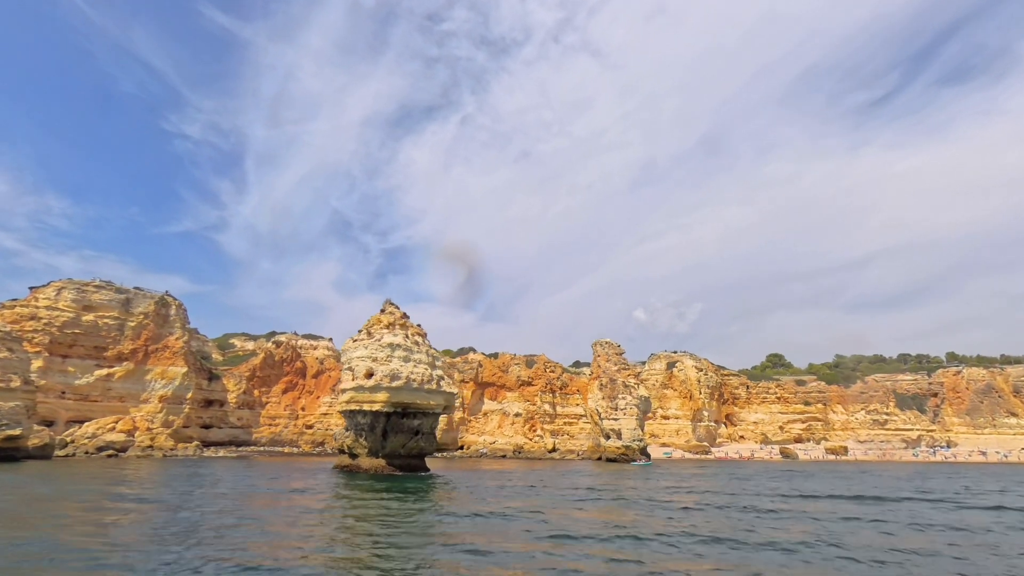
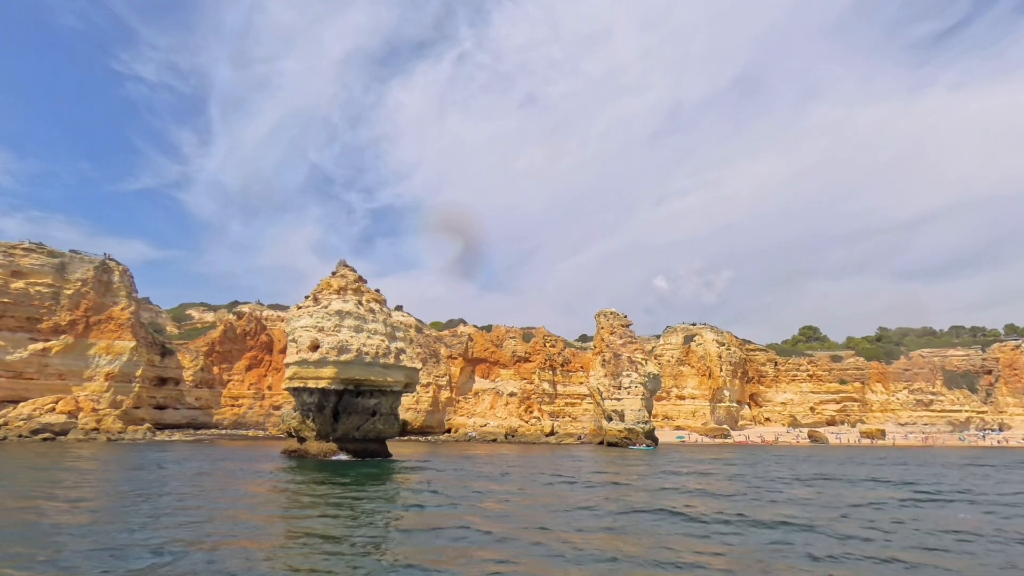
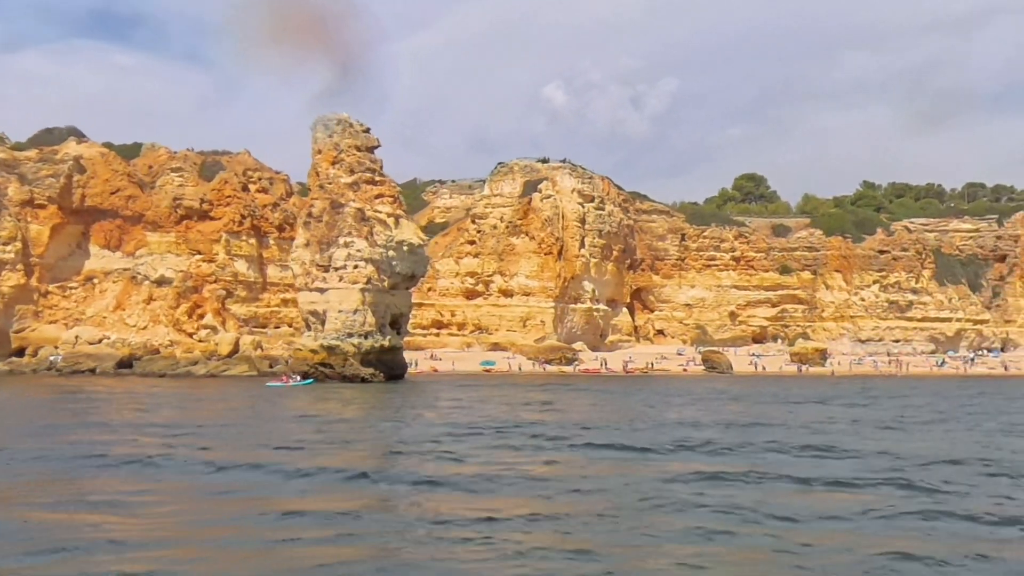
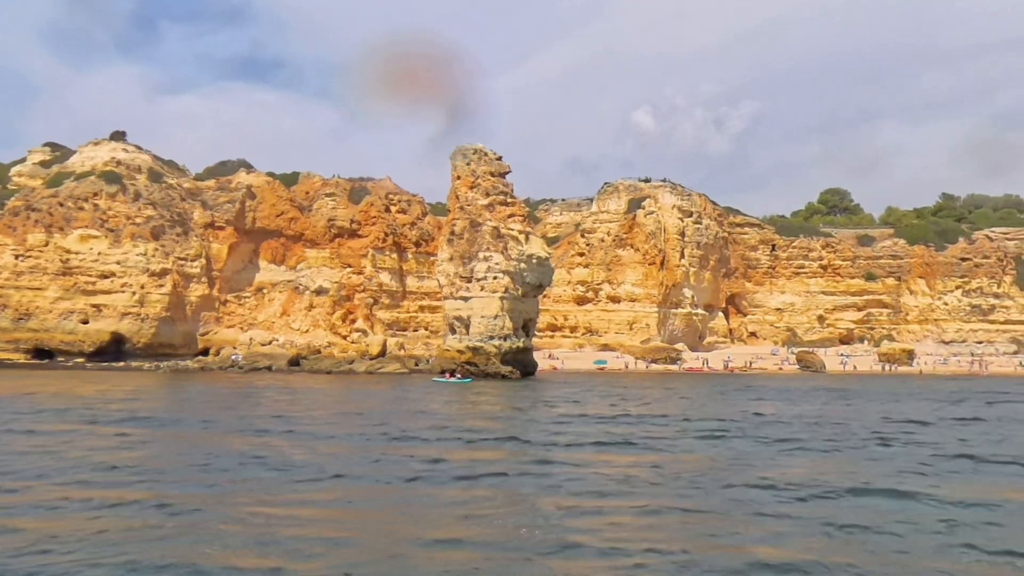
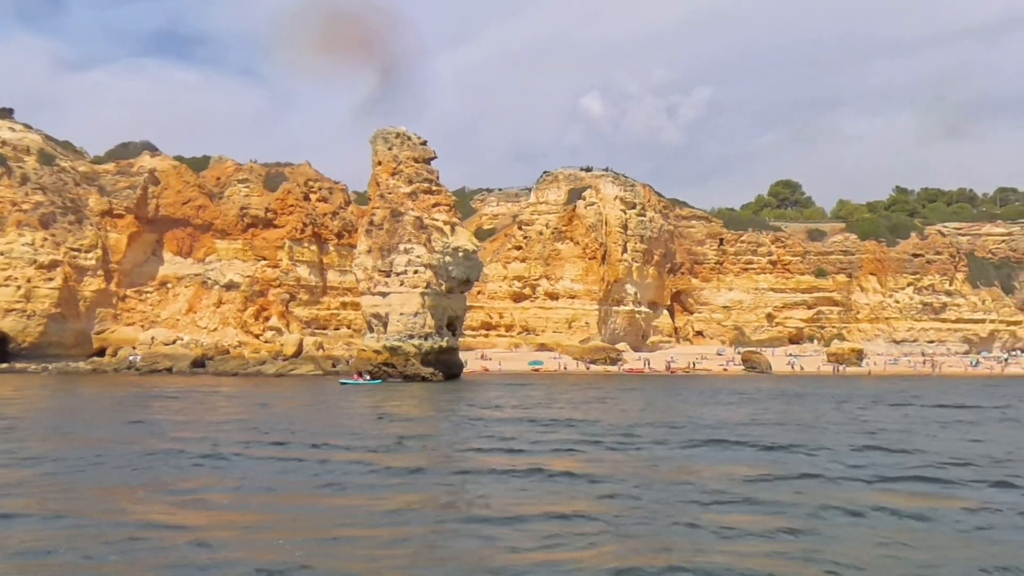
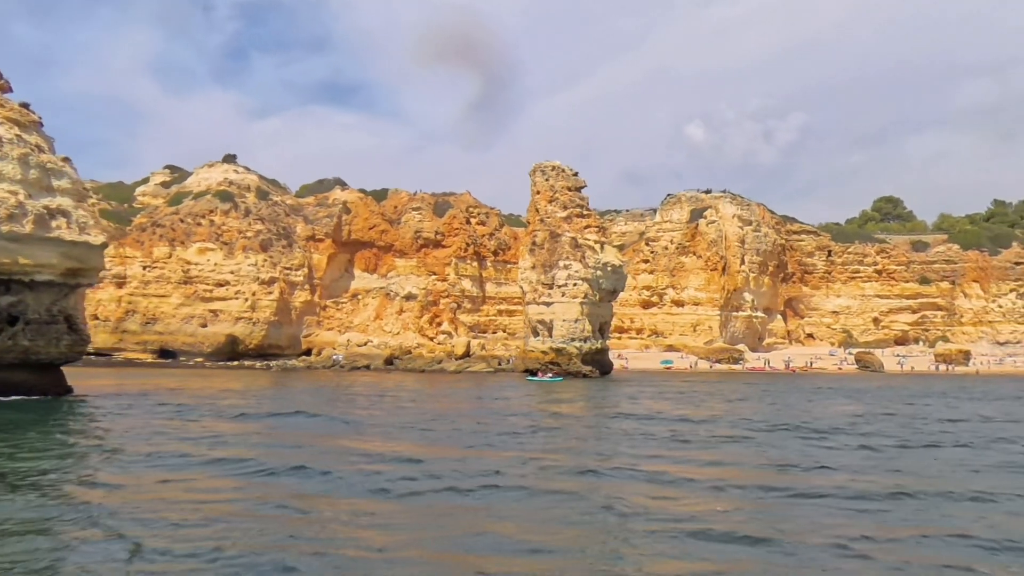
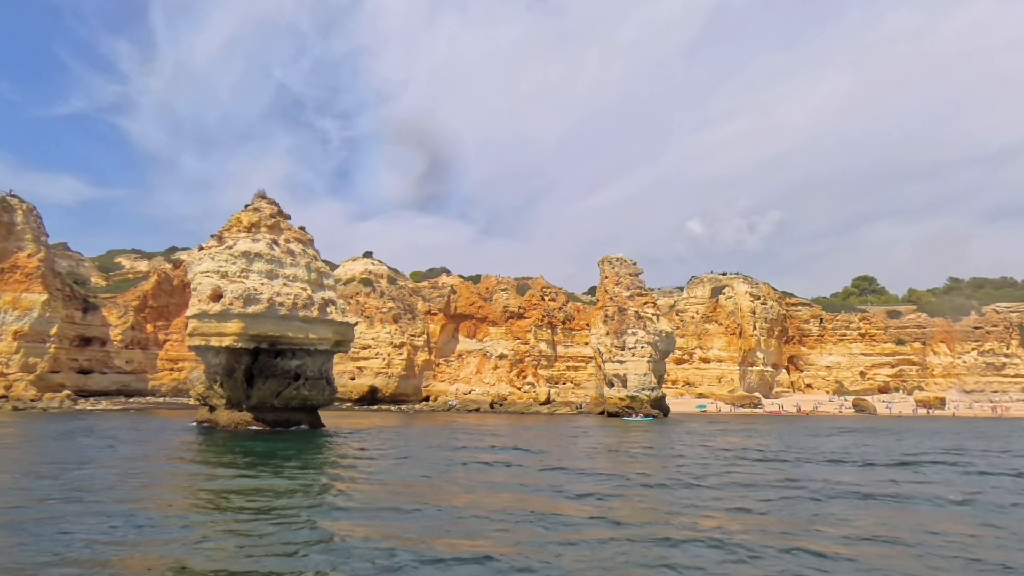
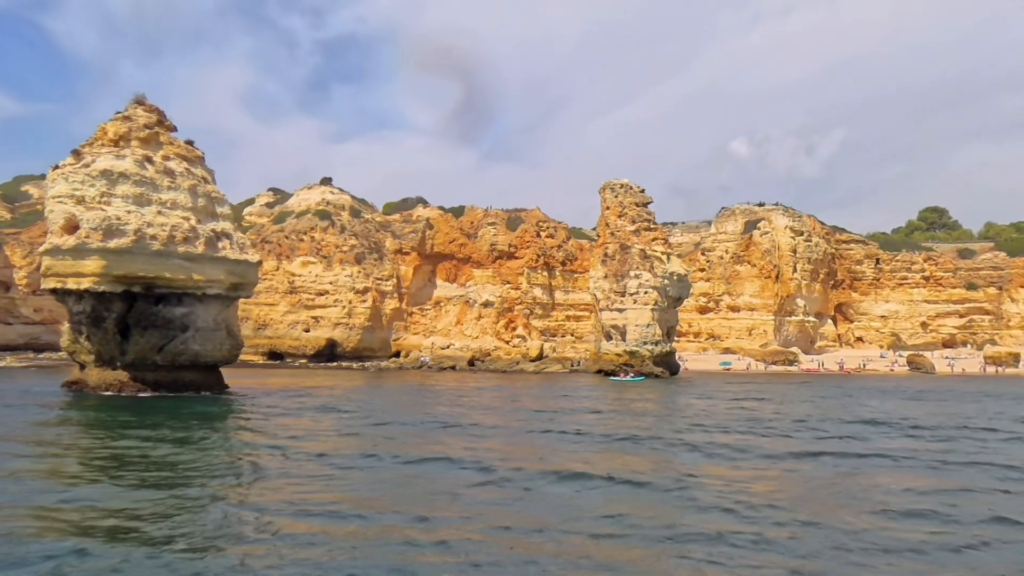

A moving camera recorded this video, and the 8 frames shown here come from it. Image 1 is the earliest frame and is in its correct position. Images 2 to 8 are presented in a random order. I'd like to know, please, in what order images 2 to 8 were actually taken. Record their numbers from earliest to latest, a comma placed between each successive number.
2, 7, 8, 6, 4, 5, 3
